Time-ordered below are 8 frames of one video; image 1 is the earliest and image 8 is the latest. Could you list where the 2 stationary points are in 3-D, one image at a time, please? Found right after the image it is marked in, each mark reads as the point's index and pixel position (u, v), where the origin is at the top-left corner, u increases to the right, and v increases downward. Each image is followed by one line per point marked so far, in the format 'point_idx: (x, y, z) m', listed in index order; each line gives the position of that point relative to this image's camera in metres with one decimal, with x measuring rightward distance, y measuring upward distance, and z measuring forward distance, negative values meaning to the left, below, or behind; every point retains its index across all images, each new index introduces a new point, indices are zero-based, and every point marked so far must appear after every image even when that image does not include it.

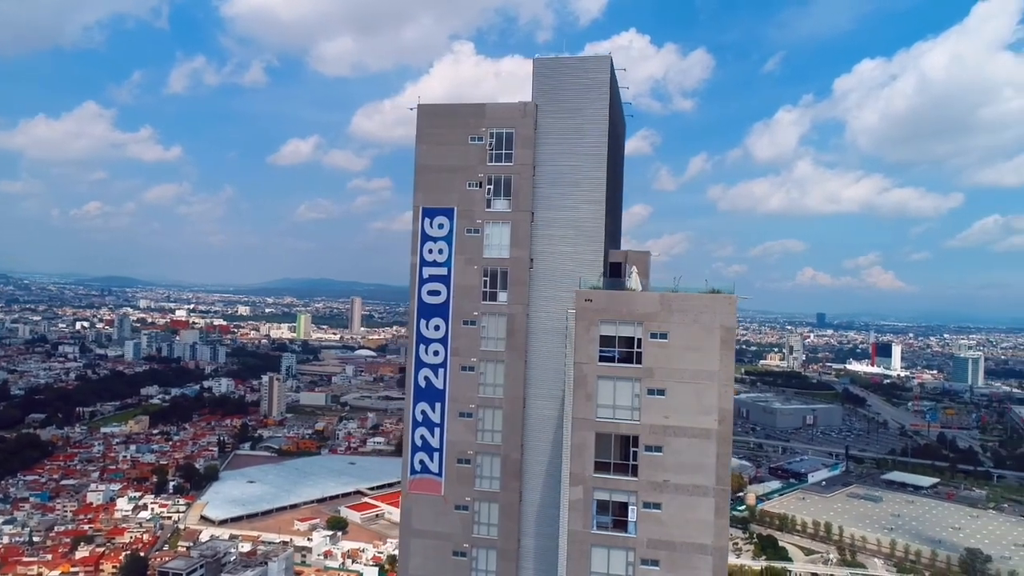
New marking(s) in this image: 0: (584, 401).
0: (+0.8, -1.3, +7.7) m
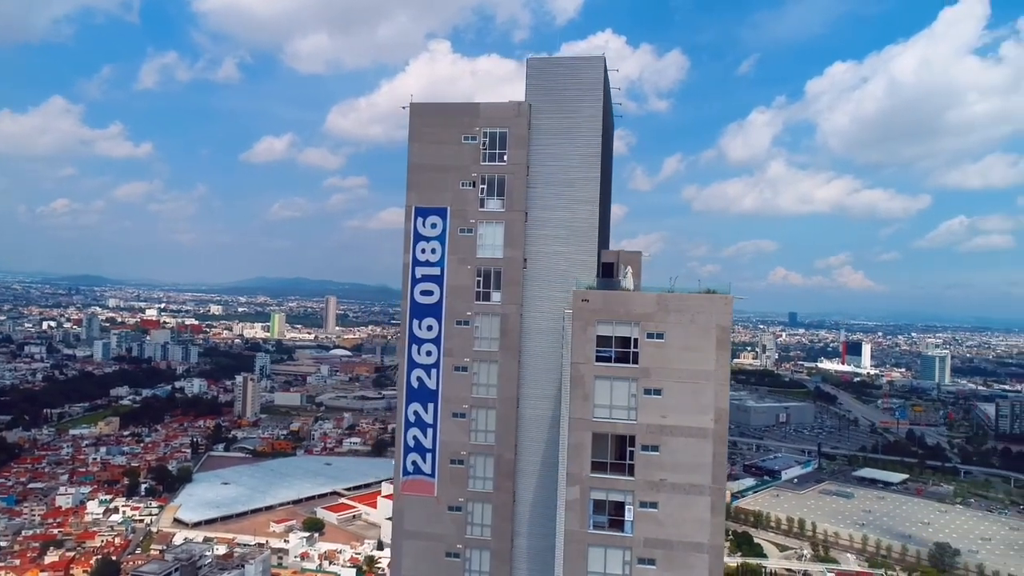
0: (+0.8, -1.3, +7.7) m
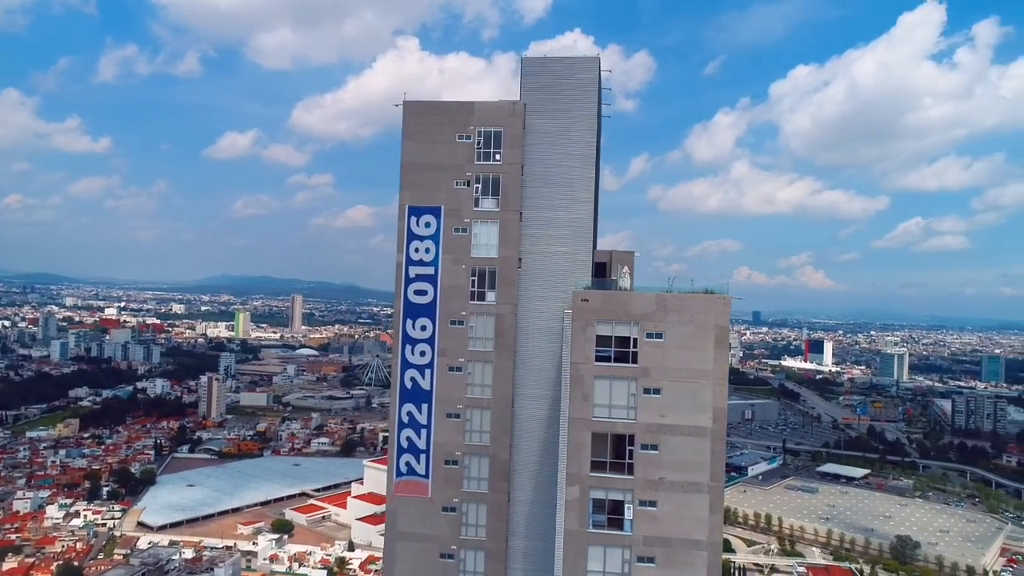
0: (+0.8, -1.3, +7.7) m
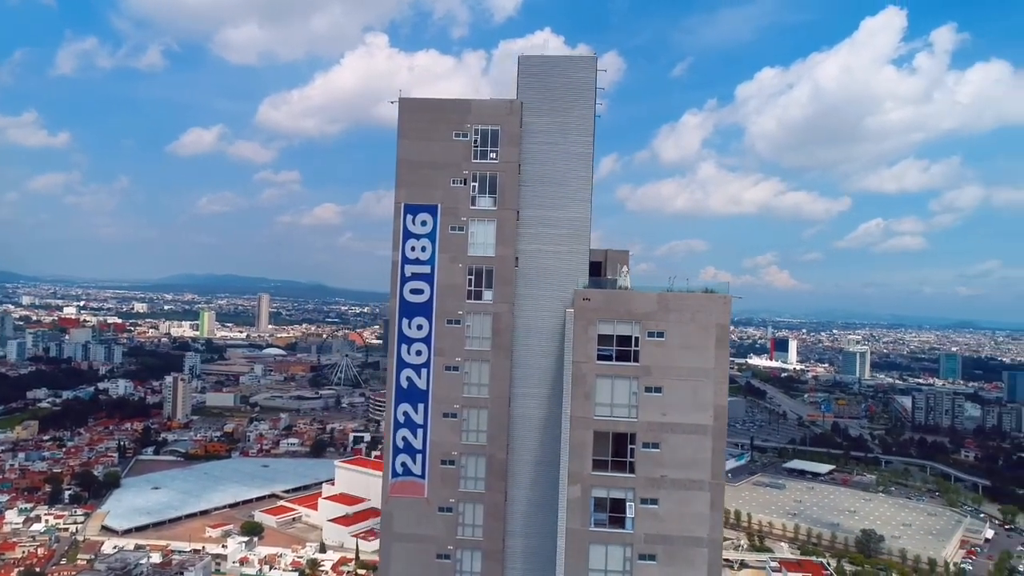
0: (+0.8, -1.3, +7.7) m
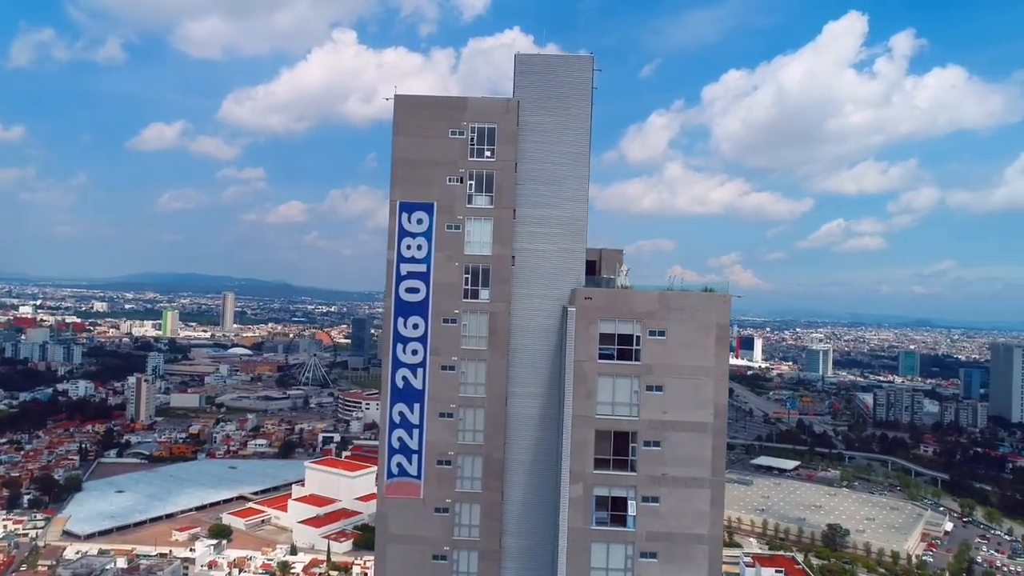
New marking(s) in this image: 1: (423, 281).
0: (+0.8, -1.3, +7.7) m
1: (-1.2, +0.1, +9.3) m
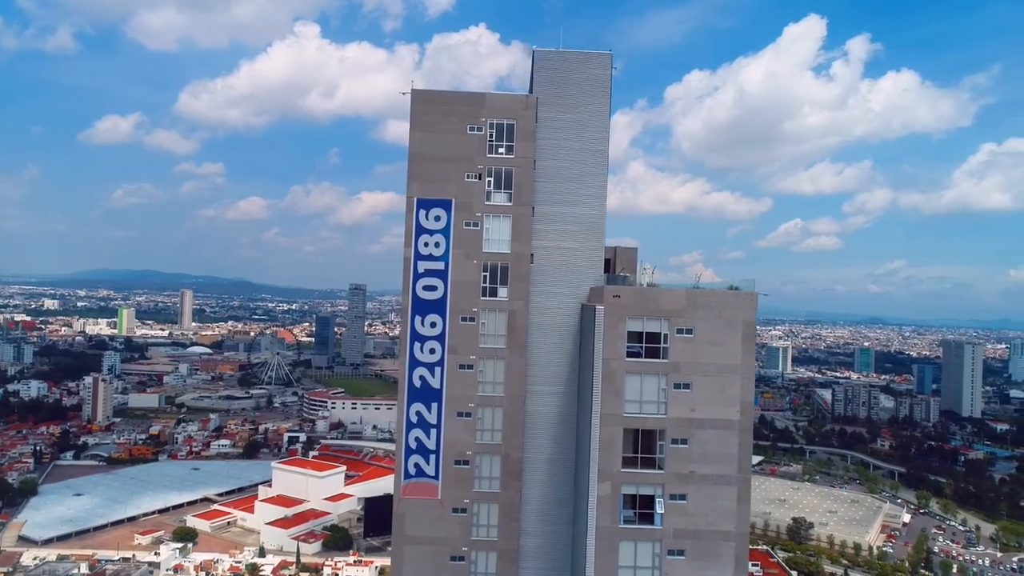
0: (+1.1, -1.3, +7.7) m
1: (-1.0, +0.1, +9.1) m
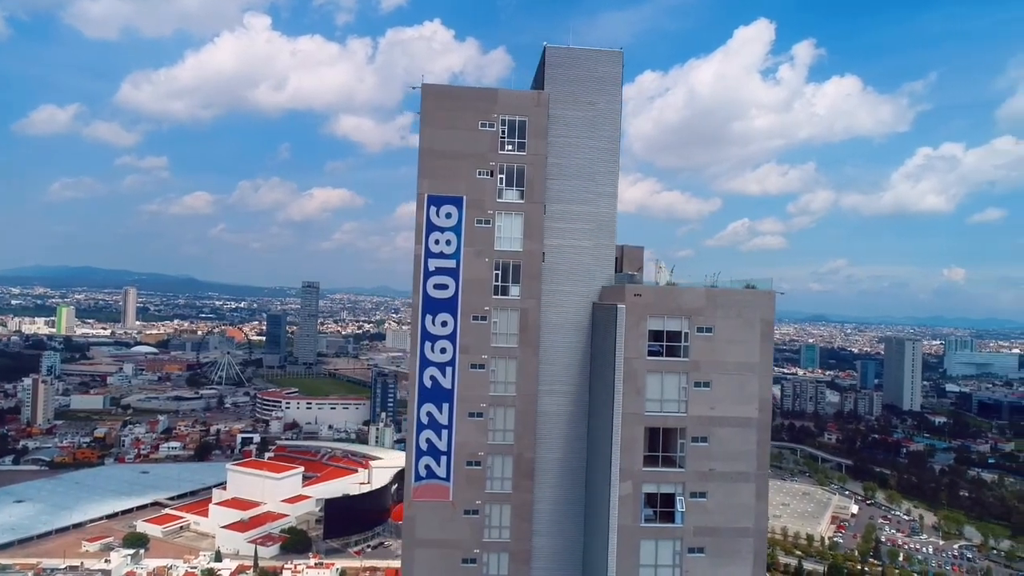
0: (+1.4, -1.2, +7.7) m
1: (-0.8, +0.2, +9.0) m
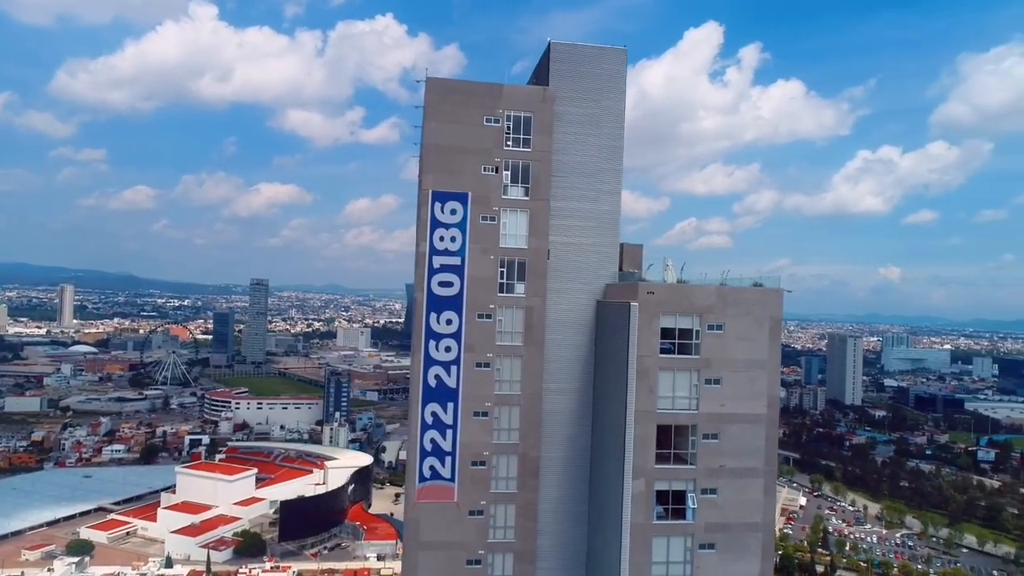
0: (+1.5, -1.2, +7.7) m
1: (-0.7, +0.2, +8.8) m
